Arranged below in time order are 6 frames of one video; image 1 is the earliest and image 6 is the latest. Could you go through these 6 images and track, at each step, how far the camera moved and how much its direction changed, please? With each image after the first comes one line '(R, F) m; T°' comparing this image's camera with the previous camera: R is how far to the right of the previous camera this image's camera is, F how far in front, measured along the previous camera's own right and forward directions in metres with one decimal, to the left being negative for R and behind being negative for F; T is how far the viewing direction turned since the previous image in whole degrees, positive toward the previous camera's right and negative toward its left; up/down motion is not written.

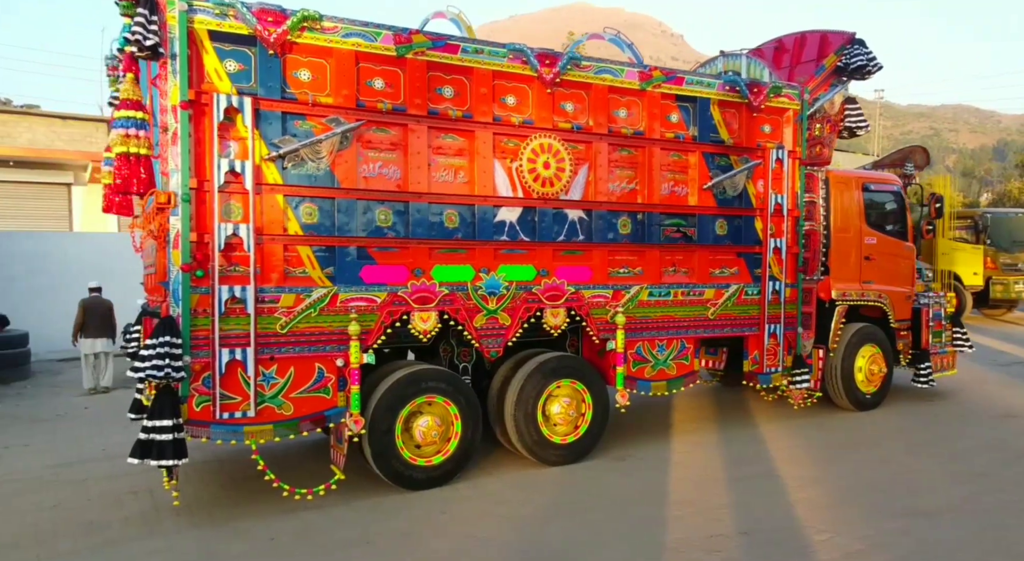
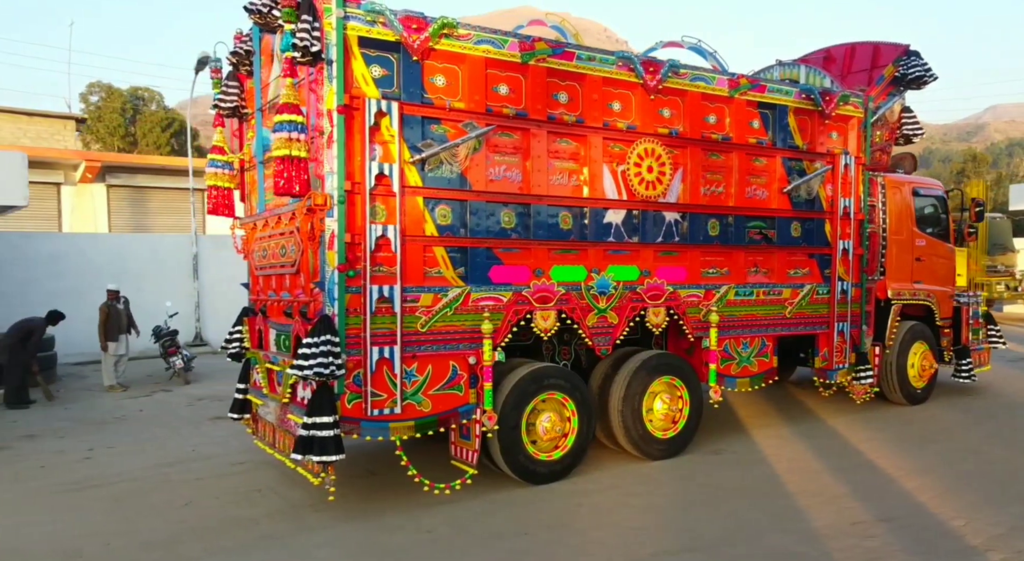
(-1.1, -0.1) m; +2°
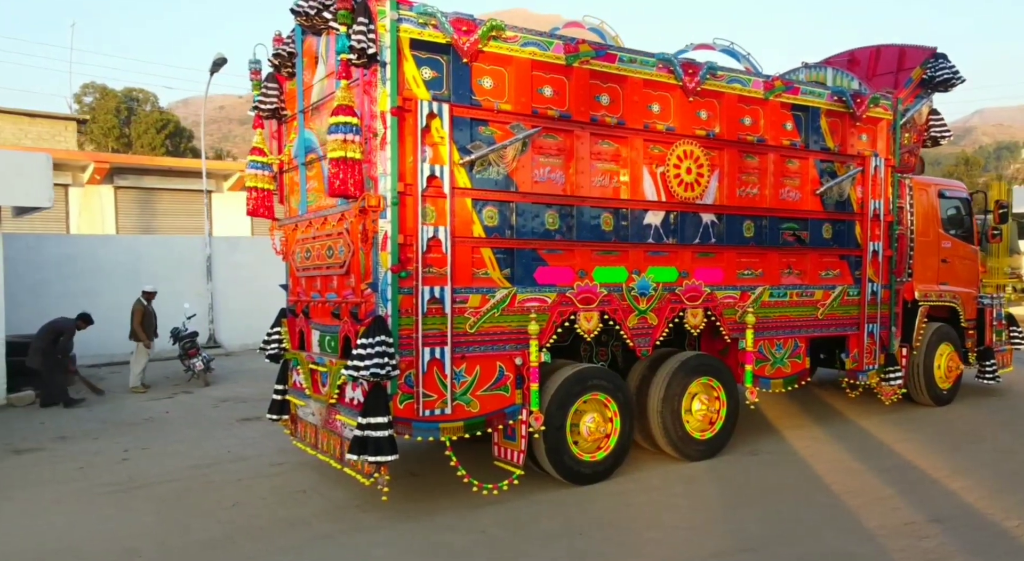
(-0.3, 0.0) m; 0°
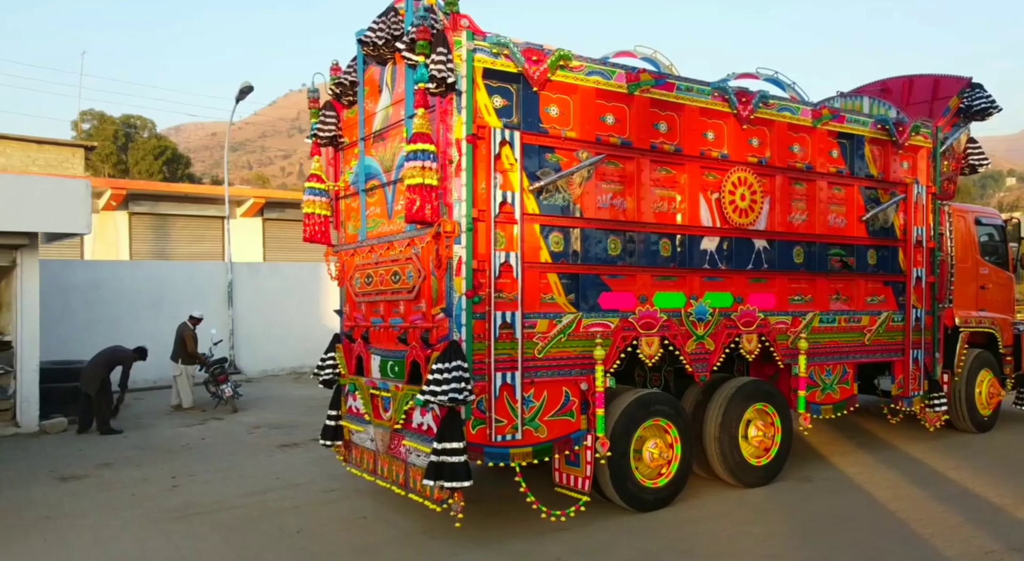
(-0.5, 0.0) m; 0°
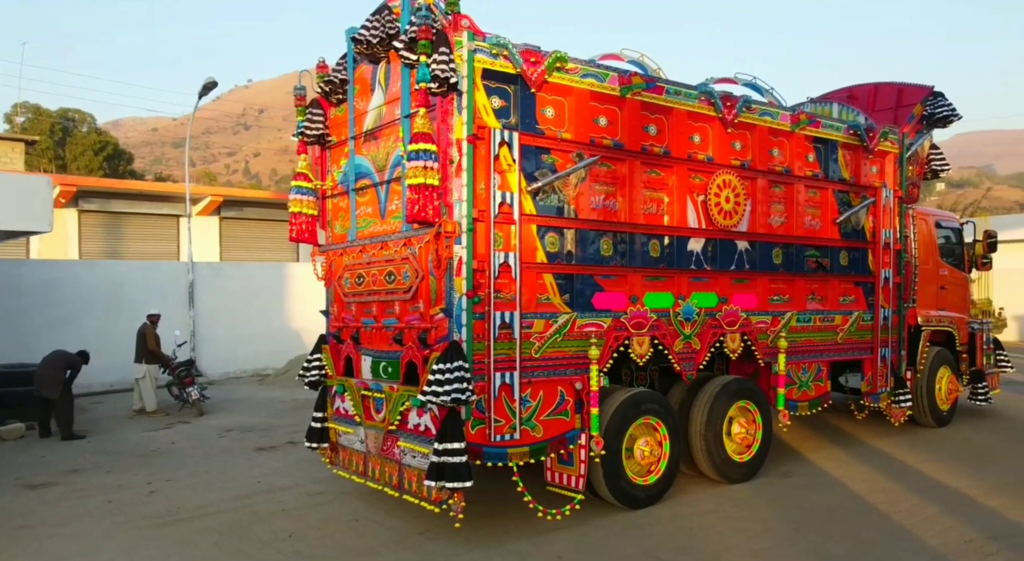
(-0.3, 0.0) m; +4°
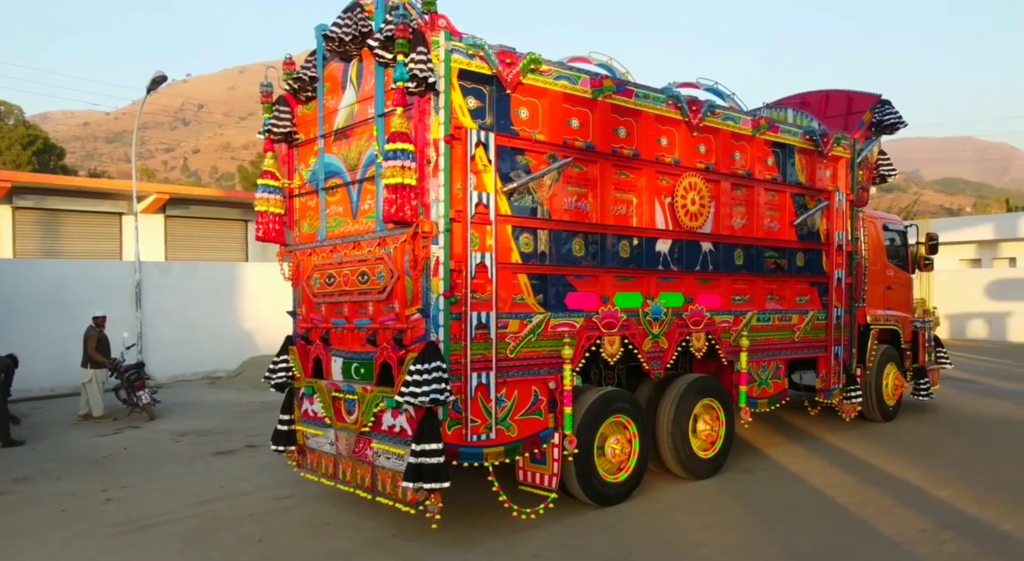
(-0.2, 0.0) m; +4°
